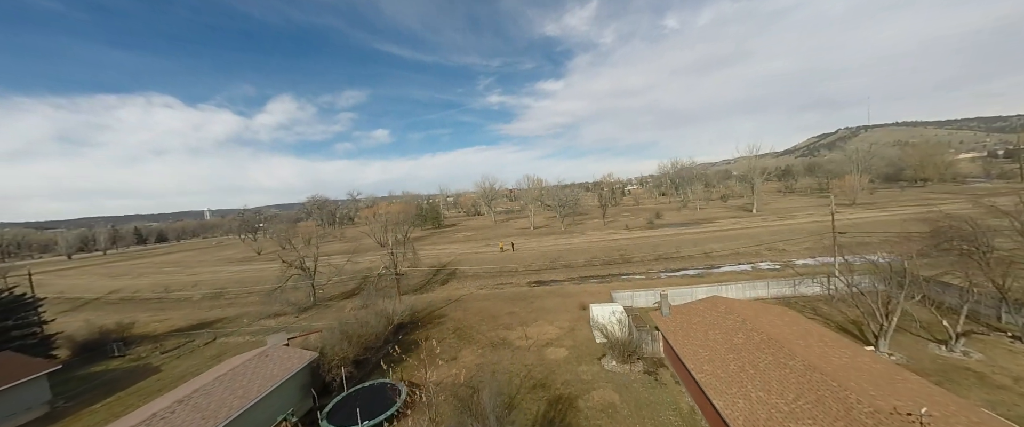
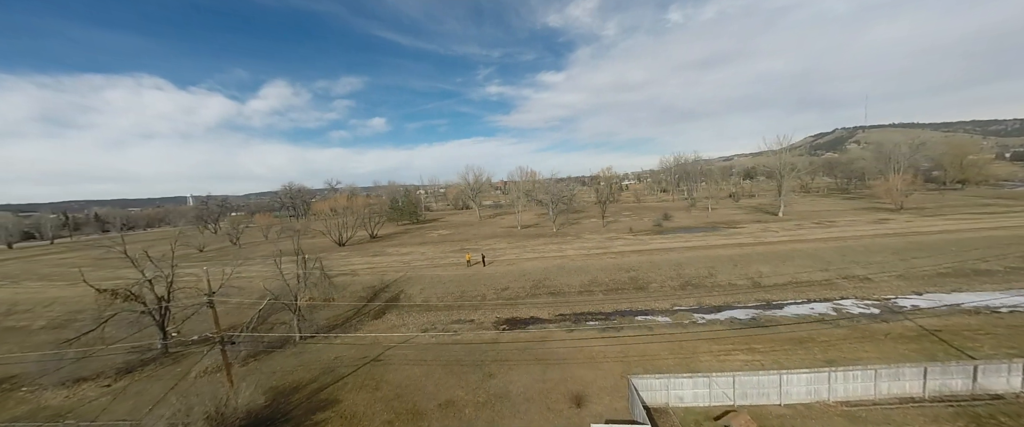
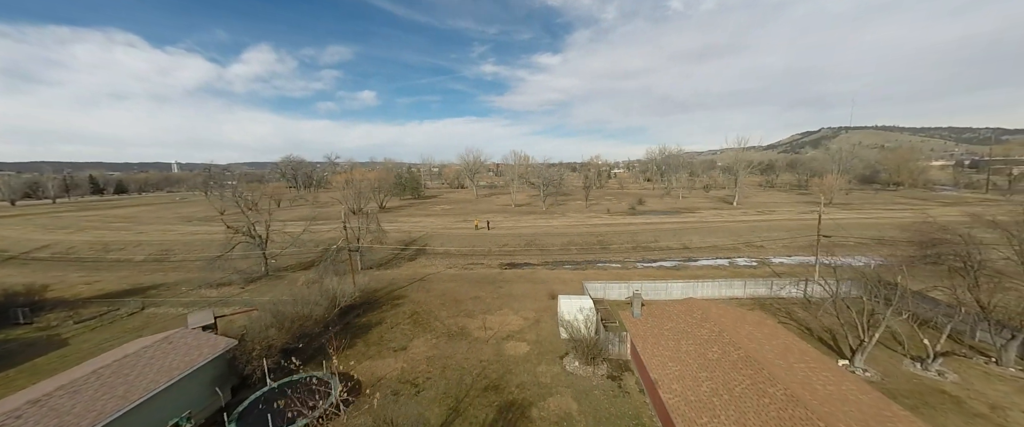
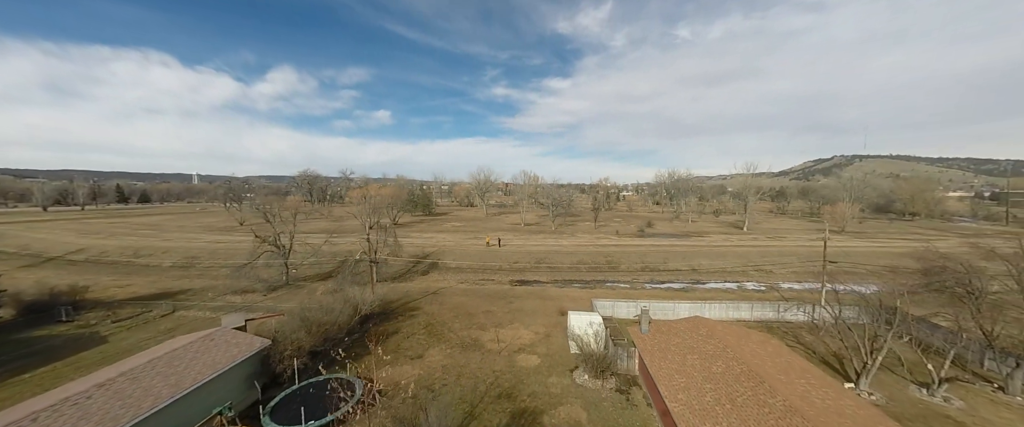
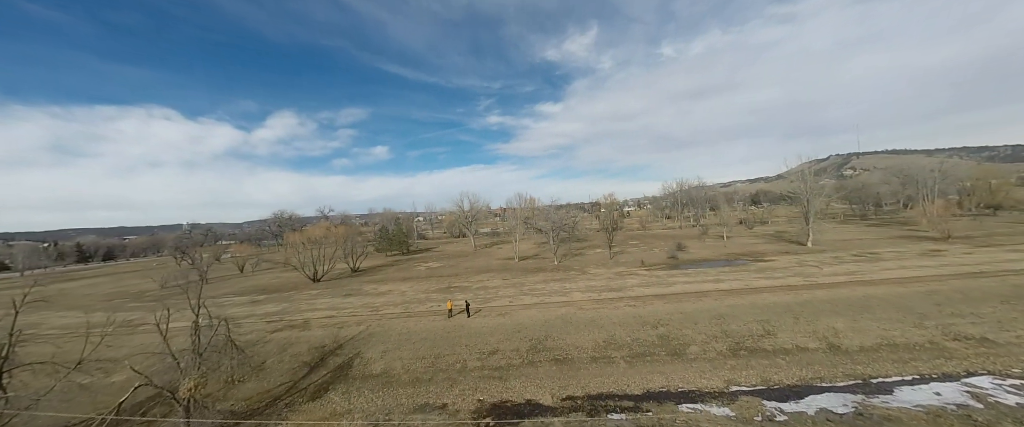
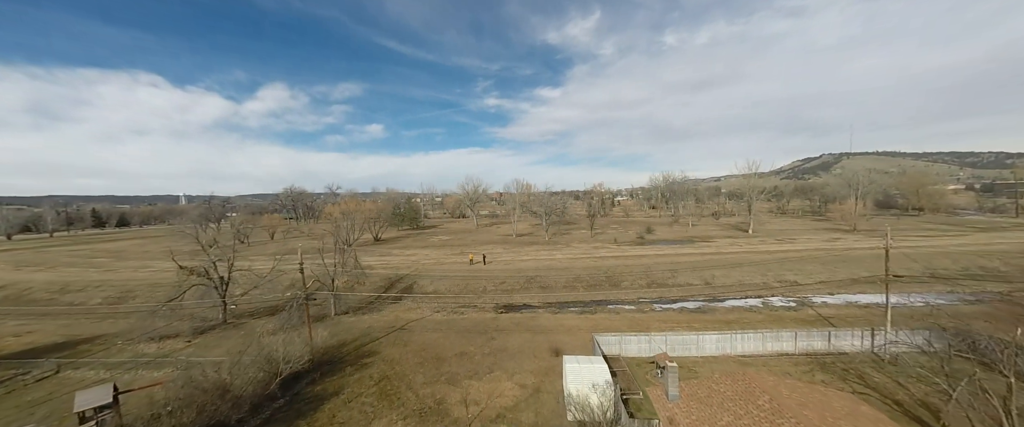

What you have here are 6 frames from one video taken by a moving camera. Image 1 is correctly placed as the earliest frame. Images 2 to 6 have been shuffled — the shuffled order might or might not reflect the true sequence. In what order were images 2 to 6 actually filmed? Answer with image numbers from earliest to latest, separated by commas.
4, 3, 6, 2, 5
